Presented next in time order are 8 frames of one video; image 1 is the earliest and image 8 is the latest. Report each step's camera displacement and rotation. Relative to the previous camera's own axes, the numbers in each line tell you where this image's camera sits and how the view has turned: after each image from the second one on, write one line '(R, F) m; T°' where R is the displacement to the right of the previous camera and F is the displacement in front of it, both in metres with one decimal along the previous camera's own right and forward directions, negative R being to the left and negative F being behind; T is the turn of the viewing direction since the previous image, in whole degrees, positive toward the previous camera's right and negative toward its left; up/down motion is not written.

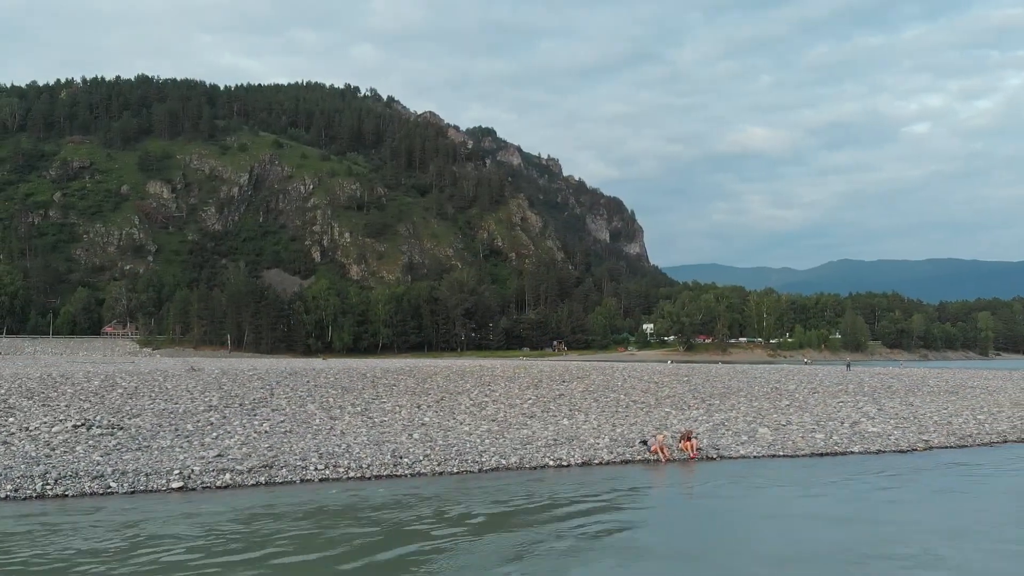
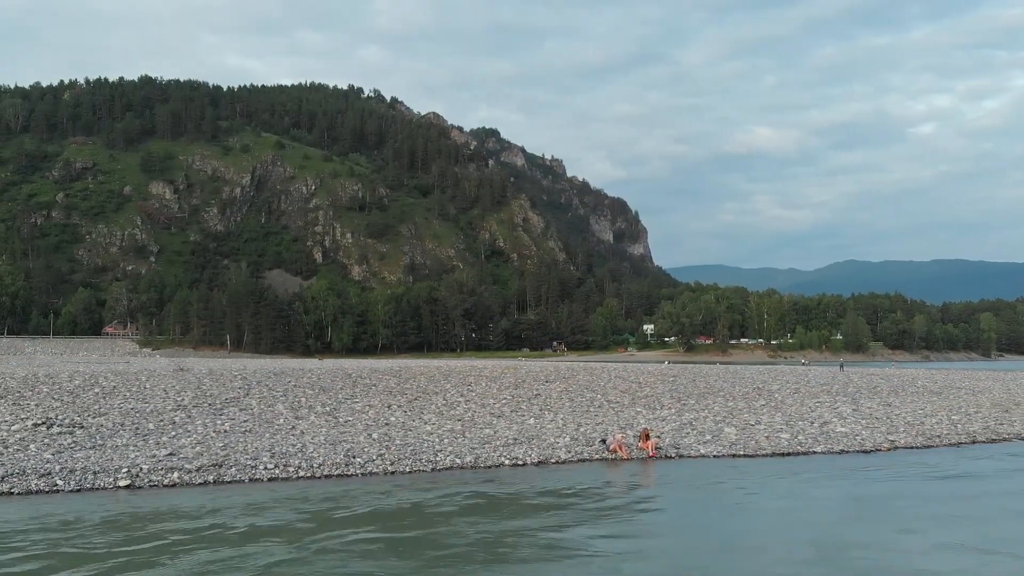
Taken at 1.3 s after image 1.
(+0.8, 0.0) m; 0°
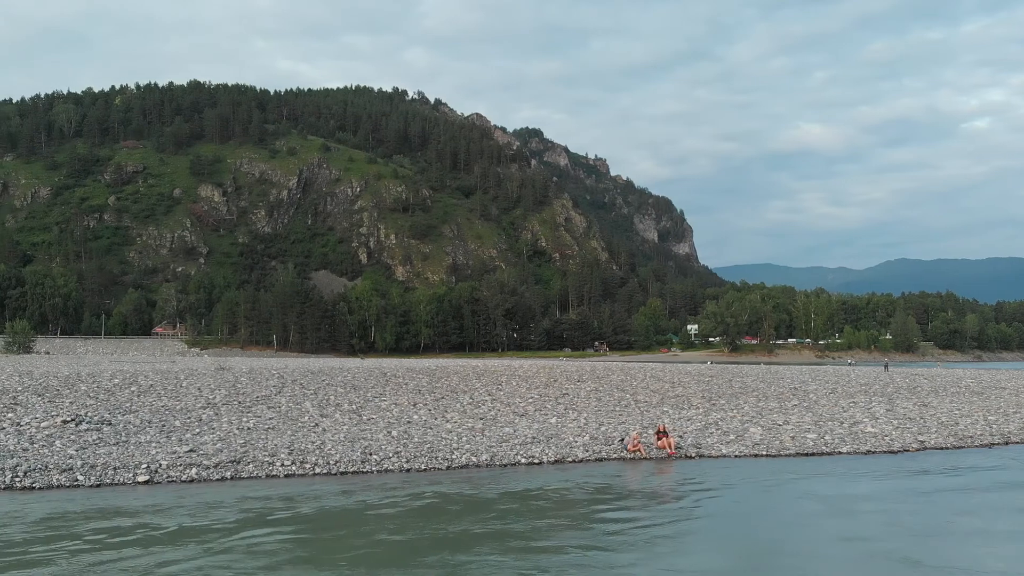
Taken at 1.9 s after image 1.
(+0.4, 0.0) m; -3°
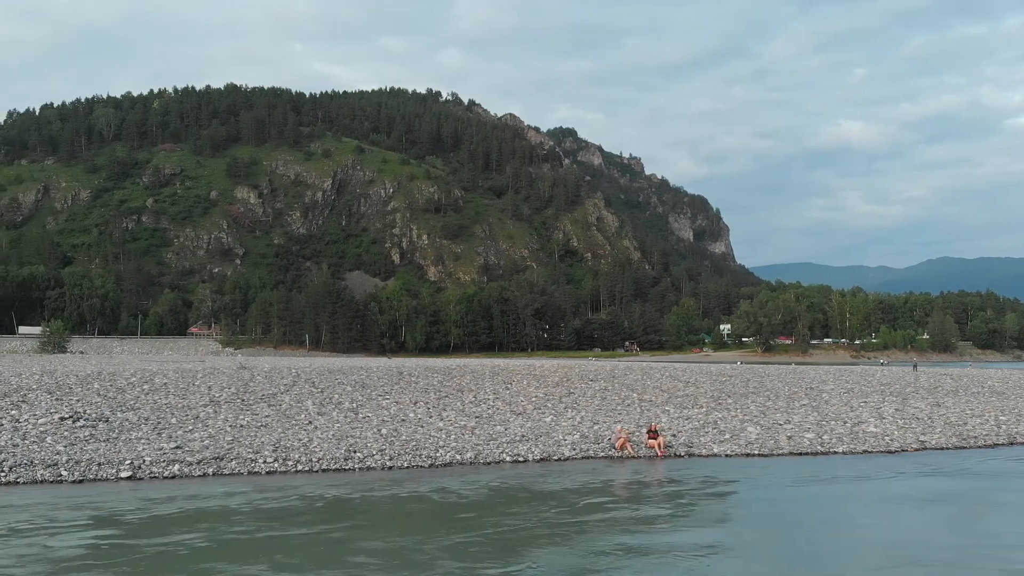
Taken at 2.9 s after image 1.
(+0.7, 0.0) m; -2°
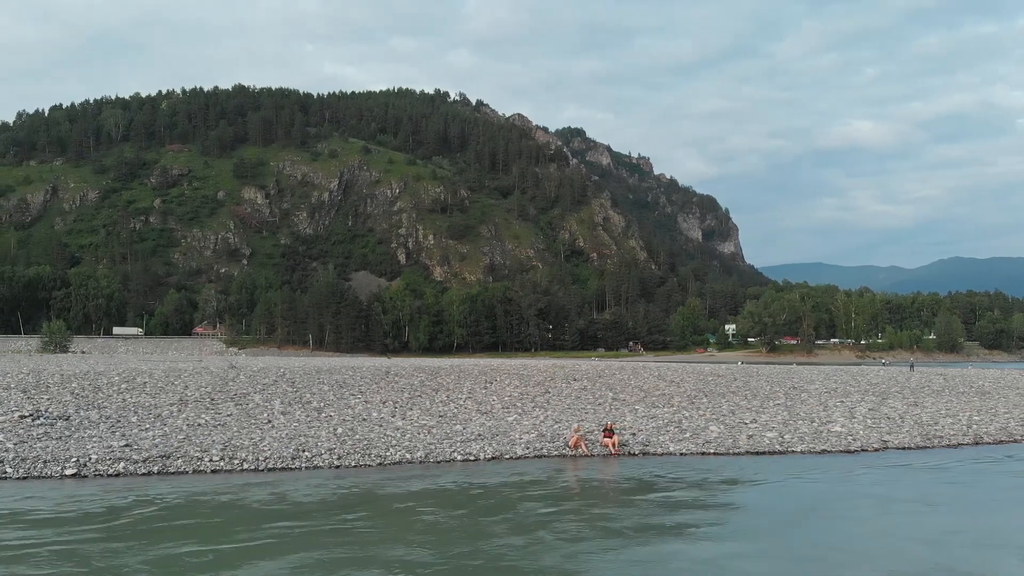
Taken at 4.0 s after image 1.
(+0.9, 0.0) m; 0°
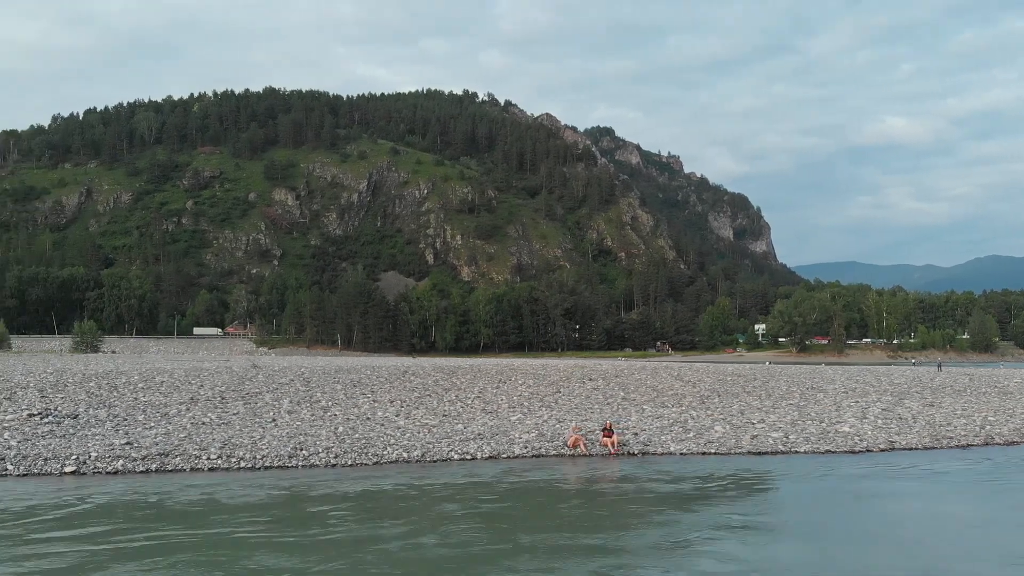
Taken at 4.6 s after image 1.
(+0.5, 0.0) m; -2°
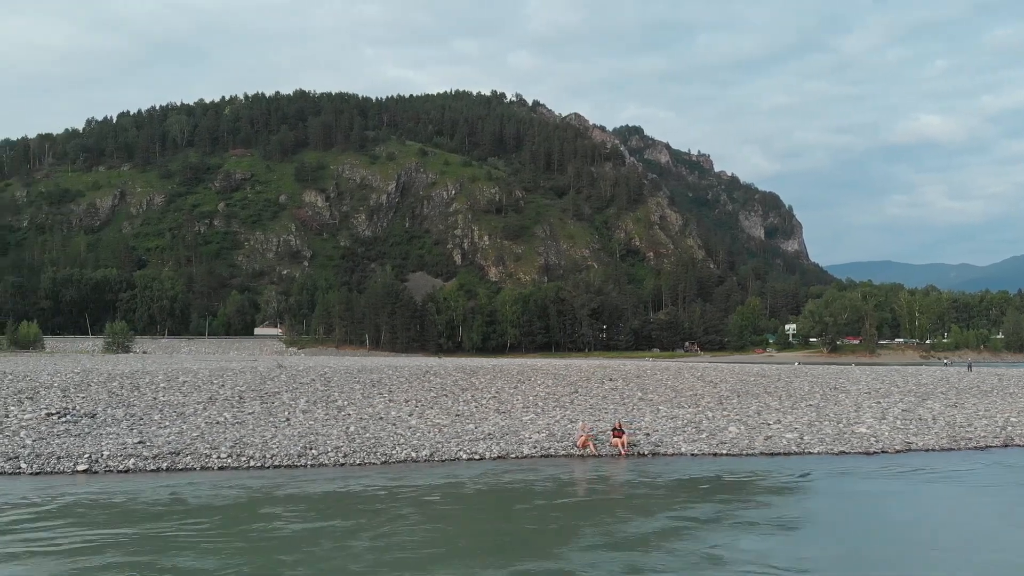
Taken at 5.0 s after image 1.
(+0.3, 0.0) m; -2°
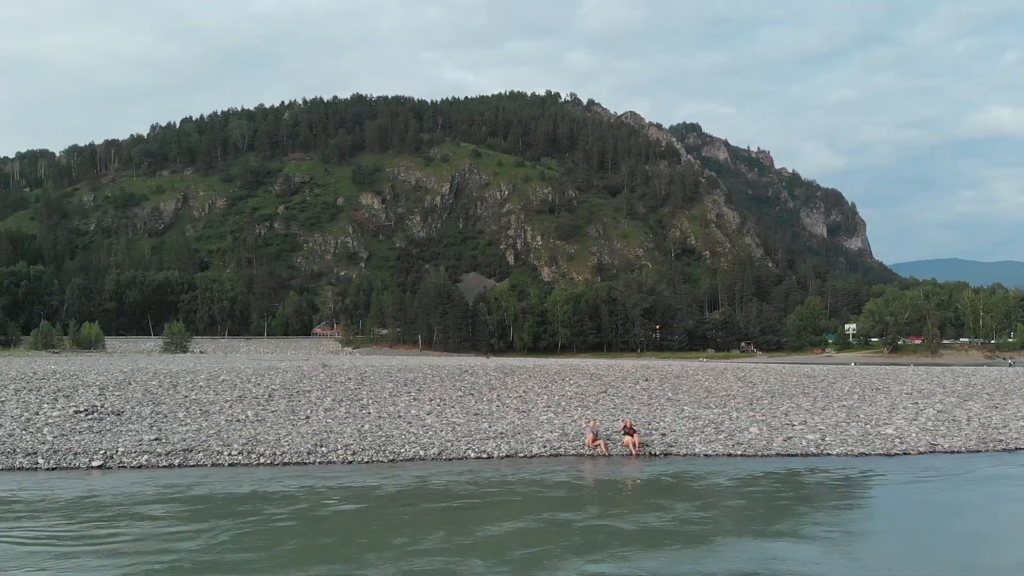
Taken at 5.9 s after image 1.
(+0.7, 0.0) m; -3°
